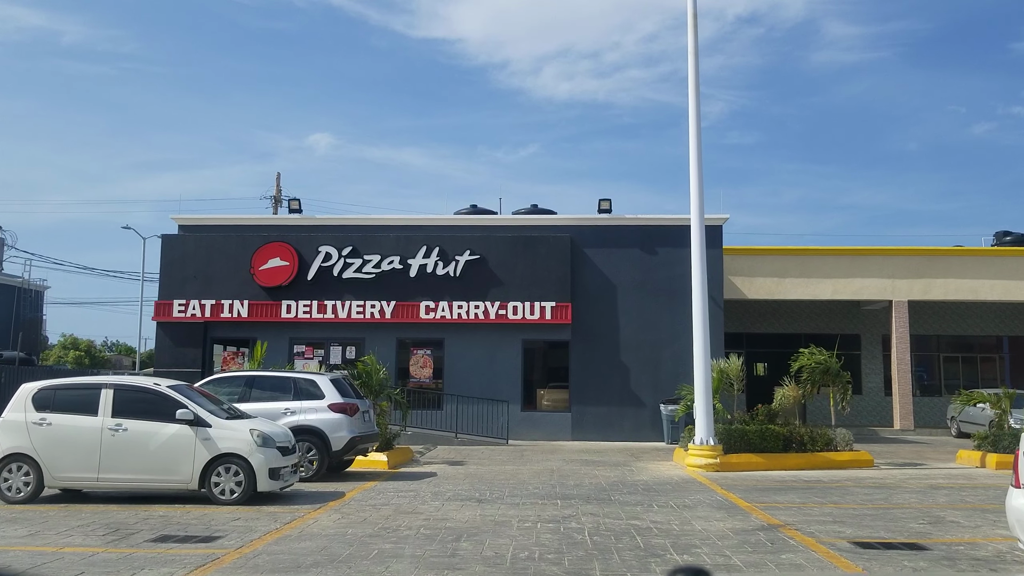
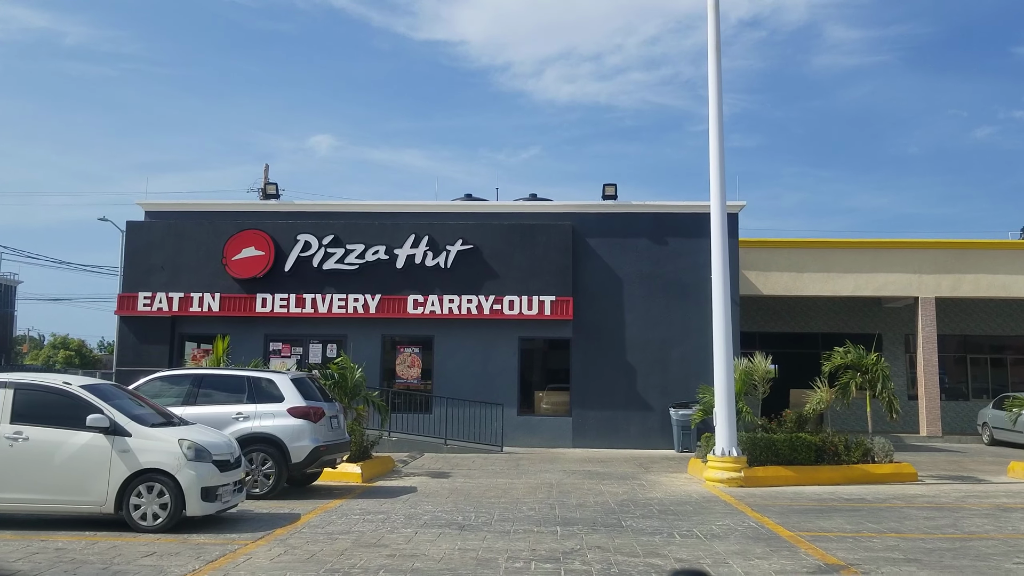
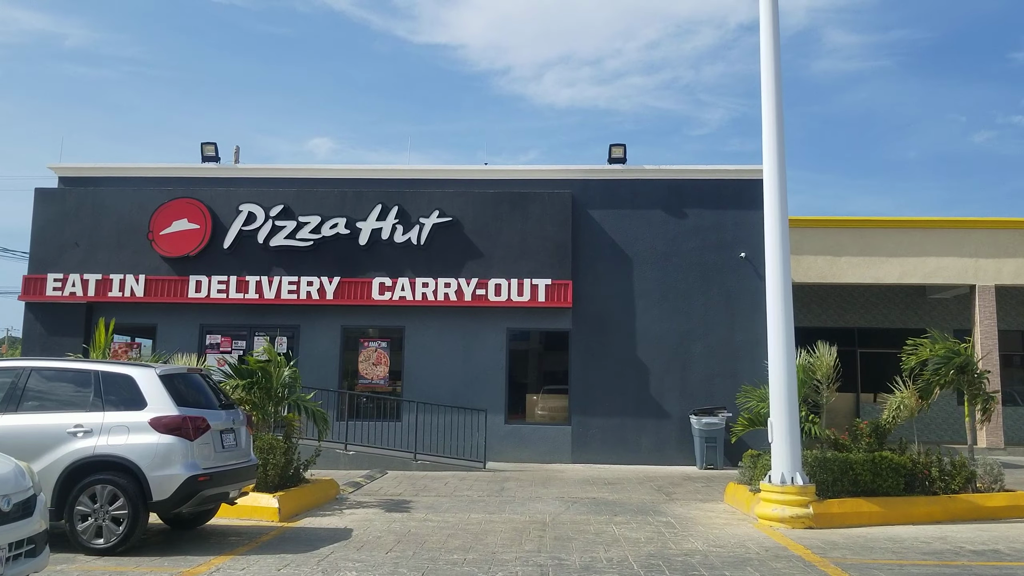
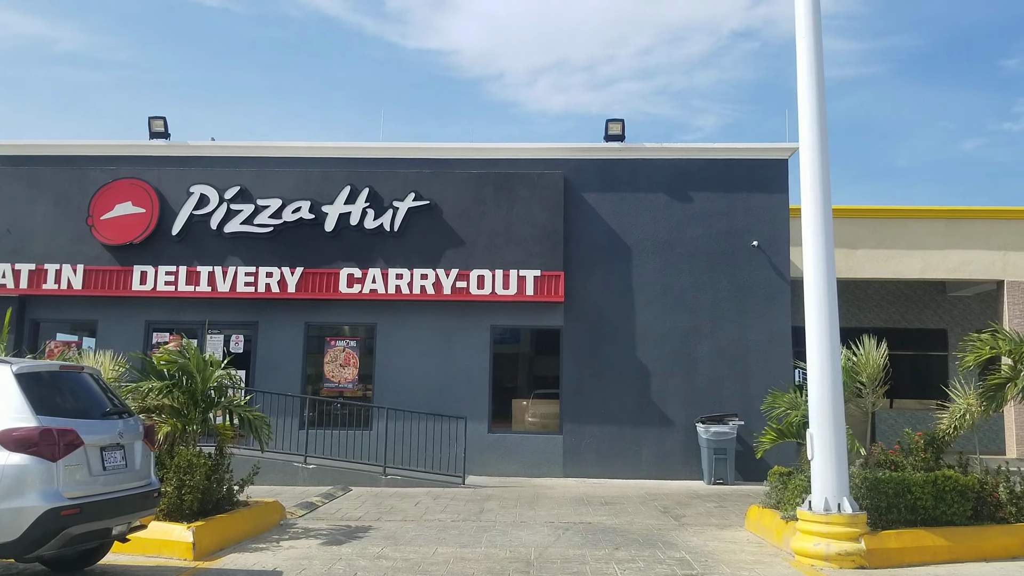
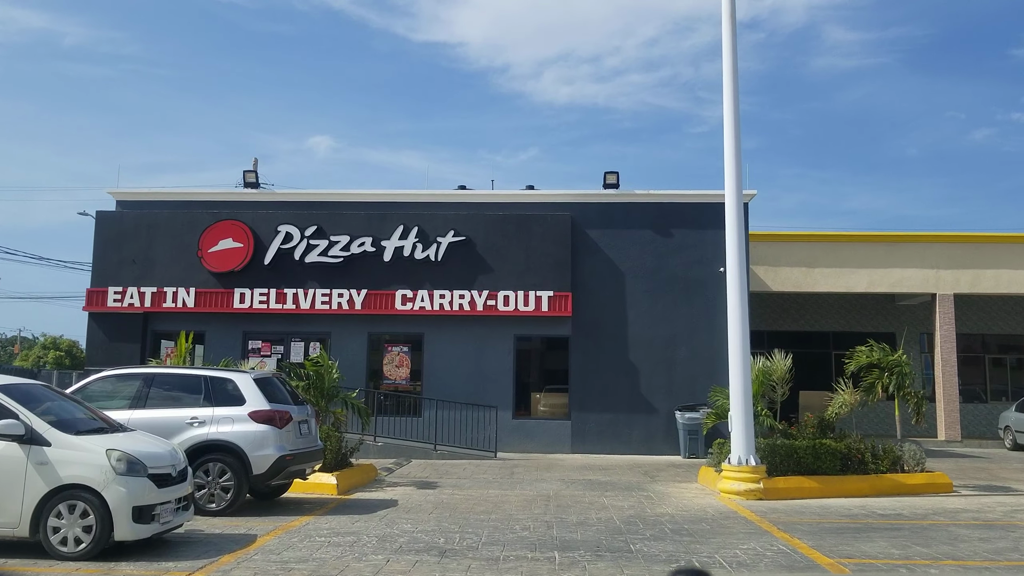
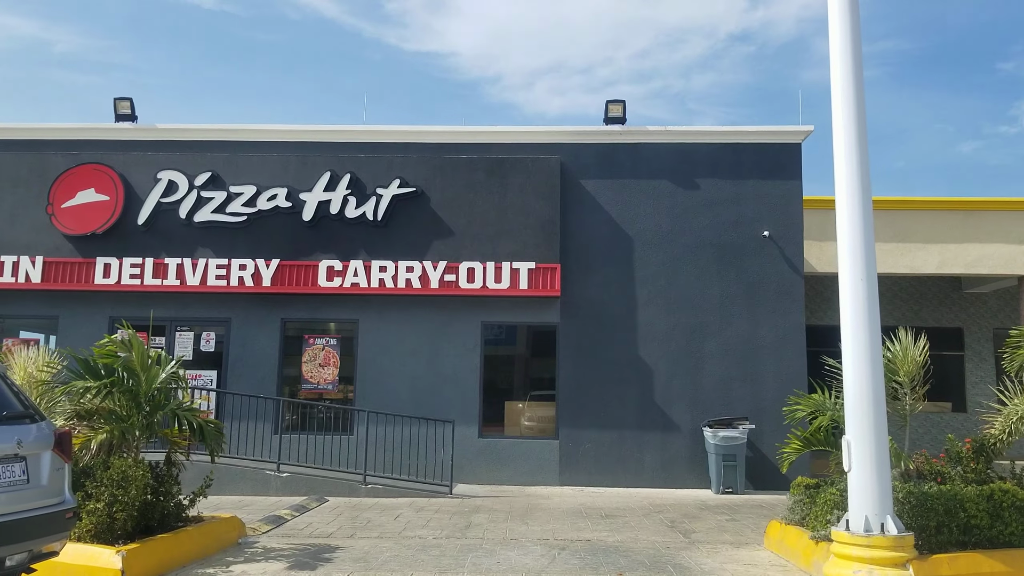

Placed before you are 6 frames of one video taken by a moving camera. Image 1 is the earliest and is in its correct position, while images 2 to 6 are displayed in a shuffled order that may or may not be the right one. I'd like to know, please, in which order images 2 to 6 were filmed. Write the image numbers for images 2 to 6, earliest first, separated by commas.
2, 5, 3, 4, 6
